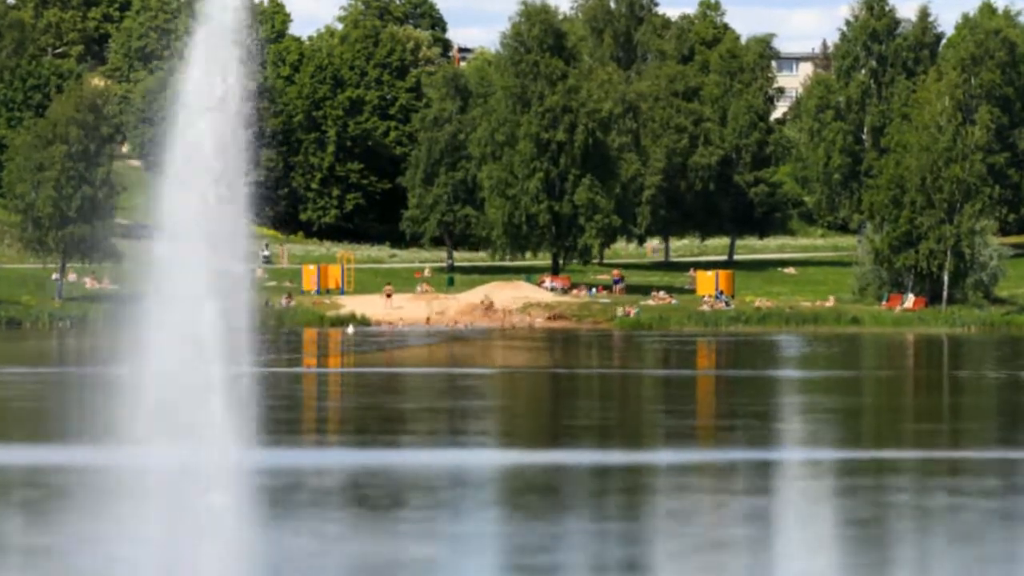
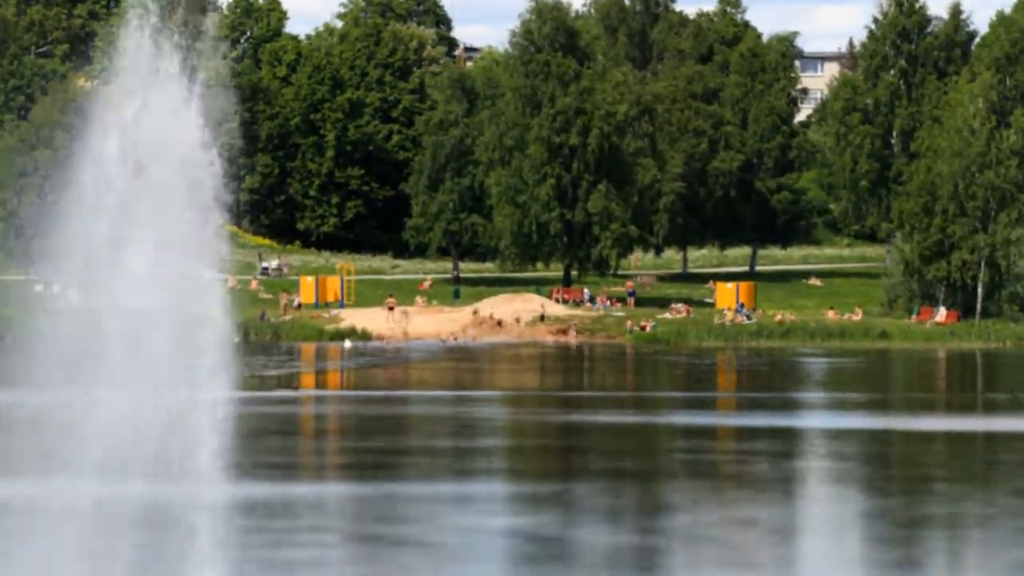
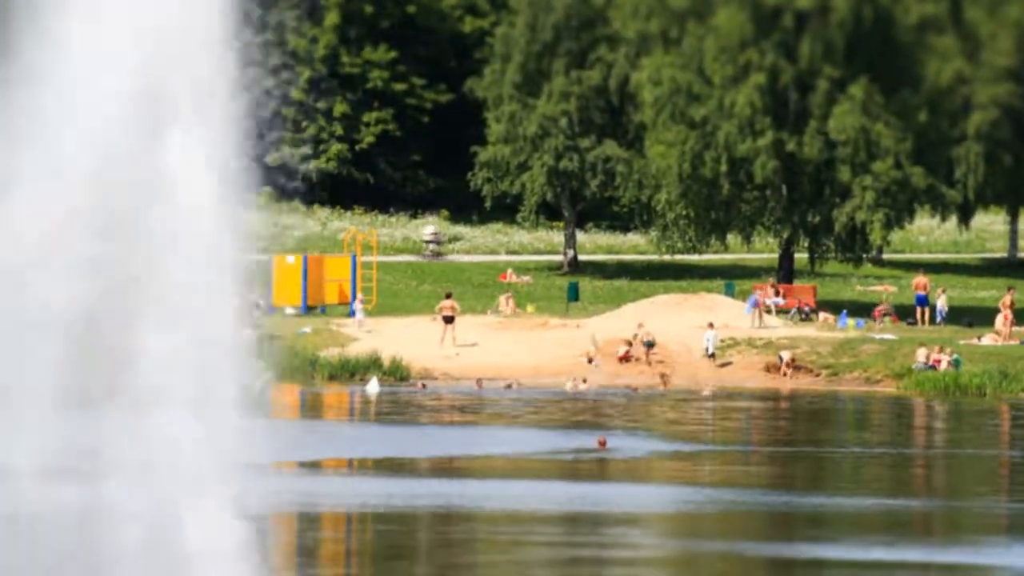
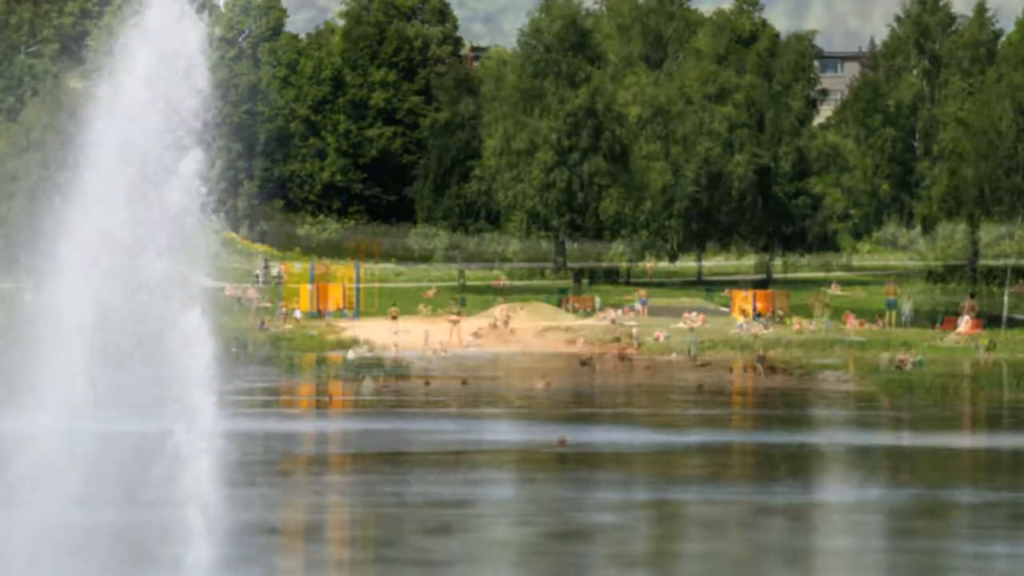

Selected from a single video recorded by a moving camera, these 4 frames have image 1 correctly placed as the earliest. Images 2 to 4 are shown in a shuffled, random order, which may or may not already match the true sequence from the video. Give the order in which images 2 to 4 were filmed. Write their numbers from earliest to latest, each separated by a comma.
2, 4, 3
